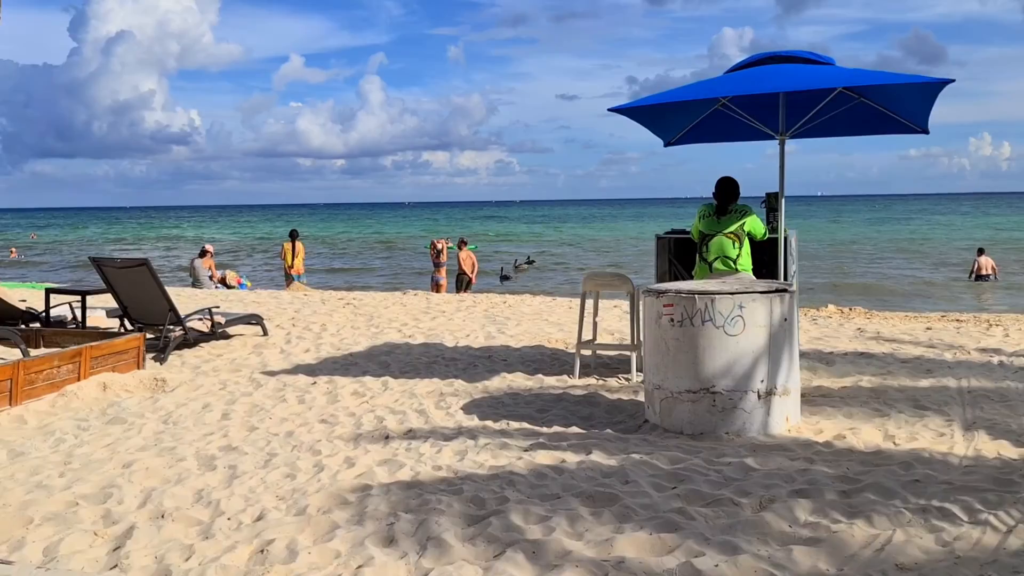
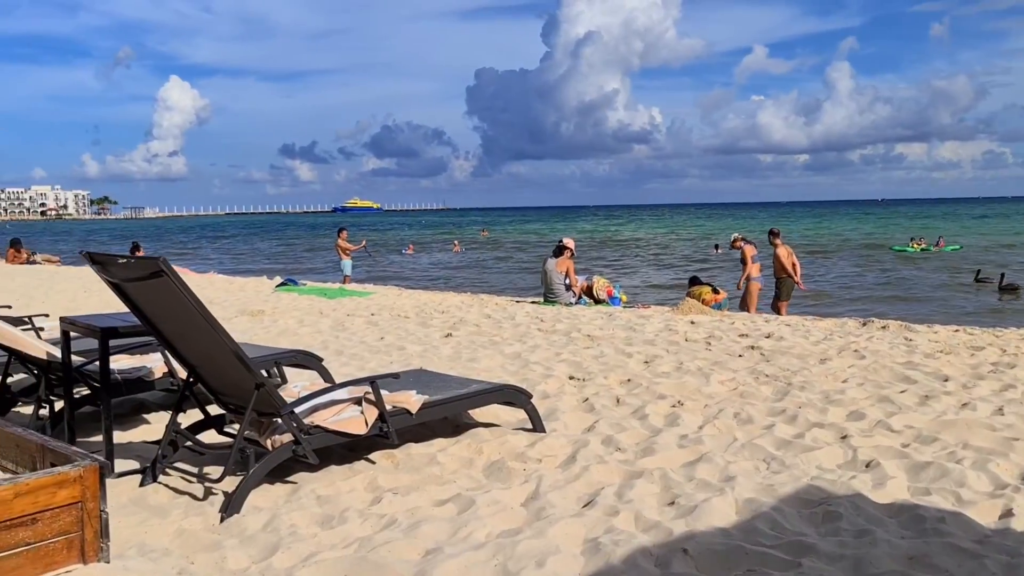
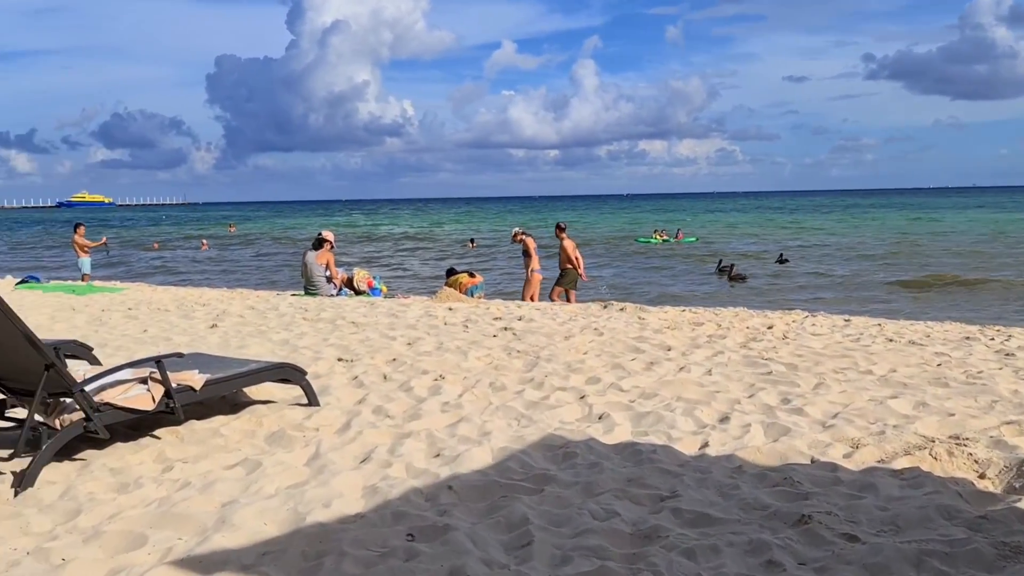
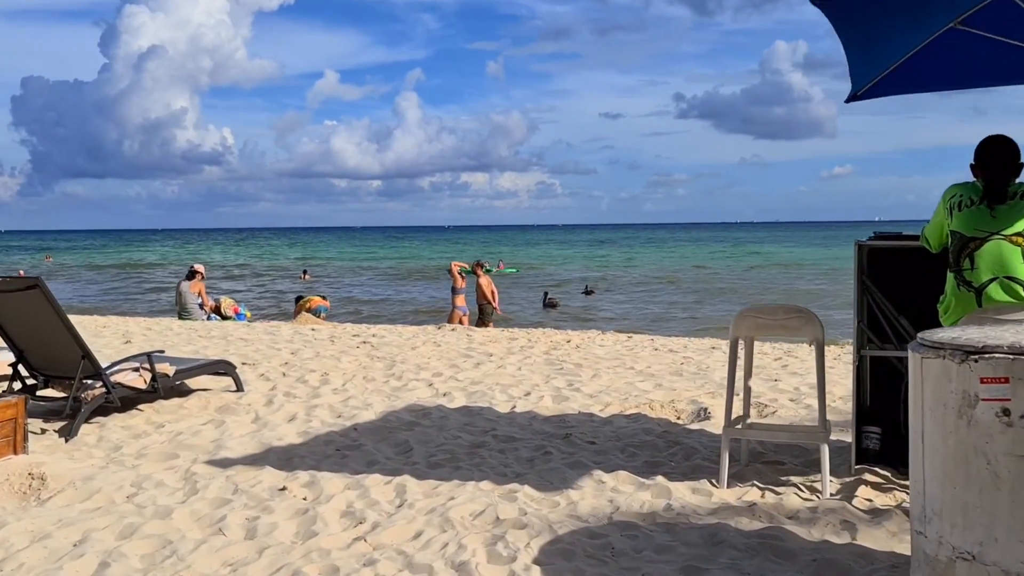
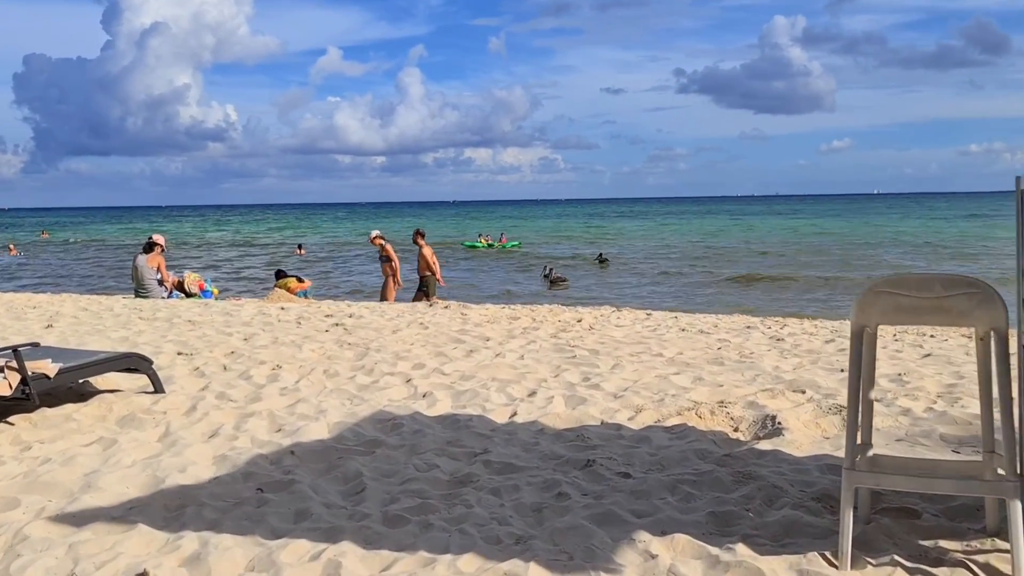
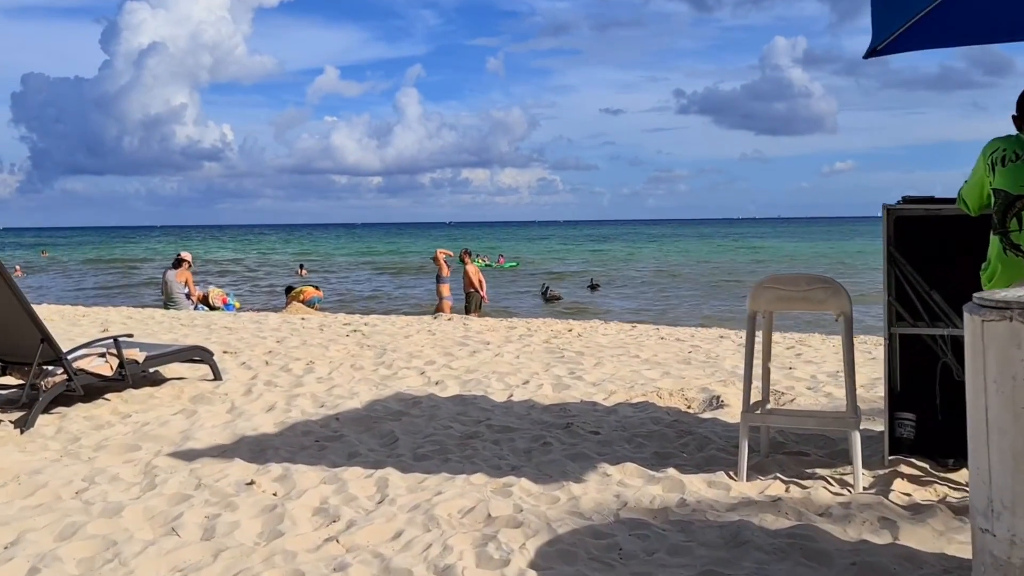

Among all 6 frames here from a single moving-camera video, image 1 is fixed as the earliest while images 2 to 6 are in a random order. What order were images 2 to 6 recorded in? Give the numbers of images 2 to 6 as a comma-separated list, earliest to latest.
4, 6, 5, 3, 2
